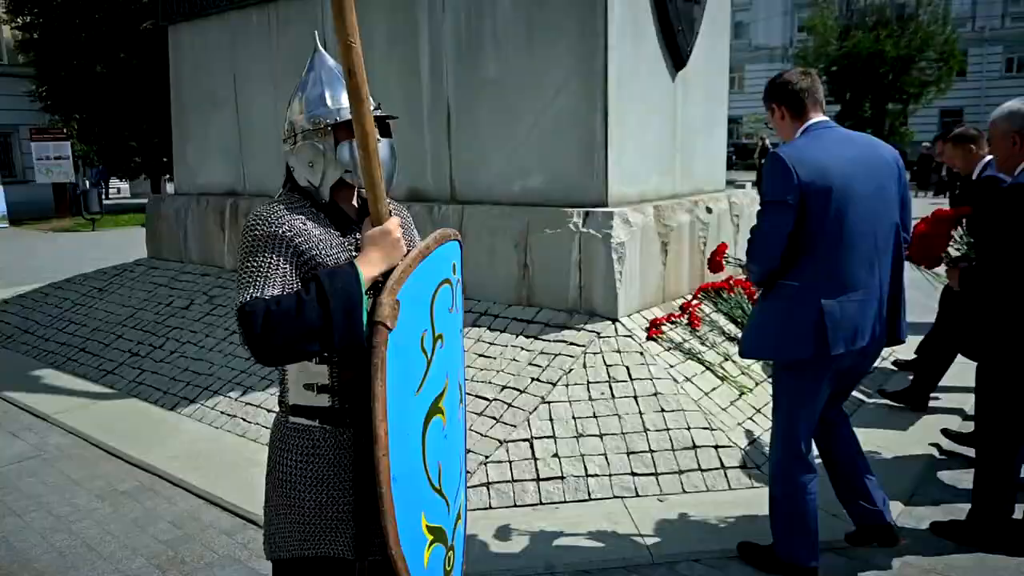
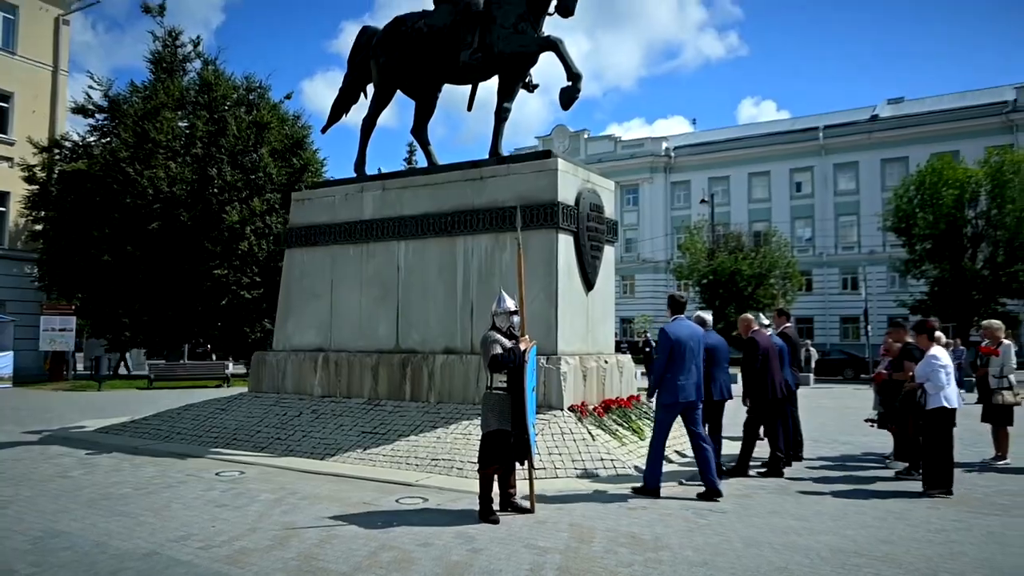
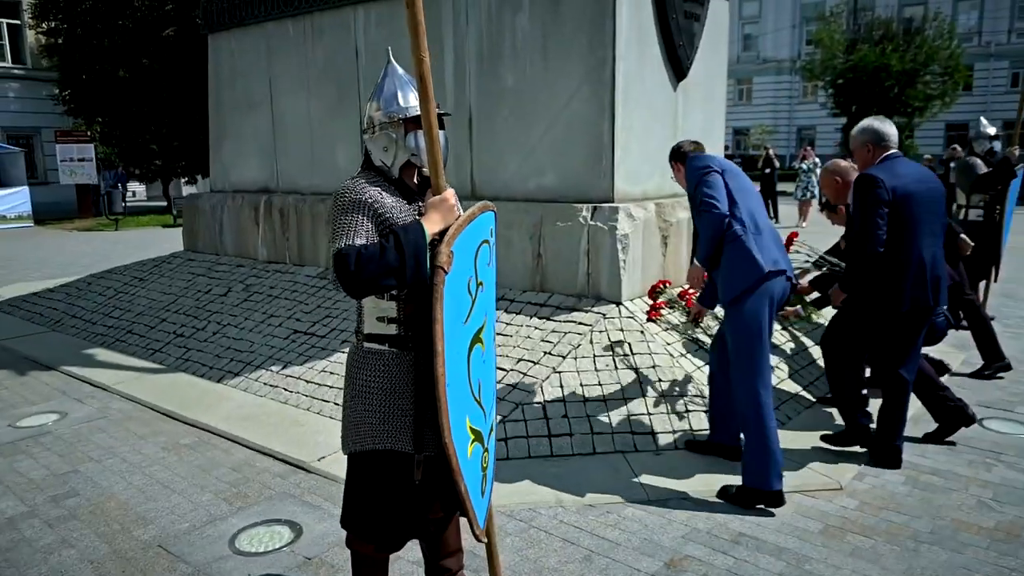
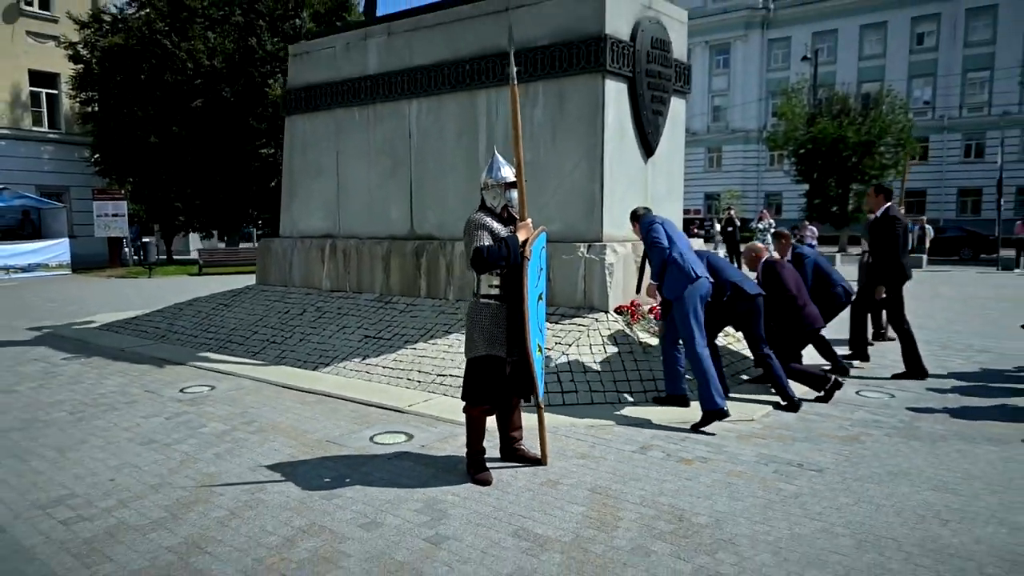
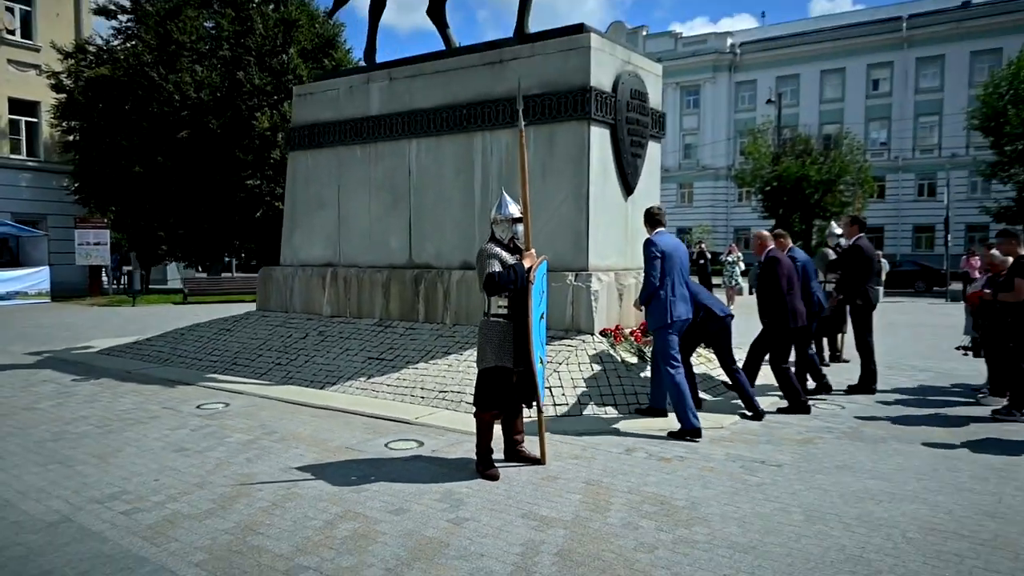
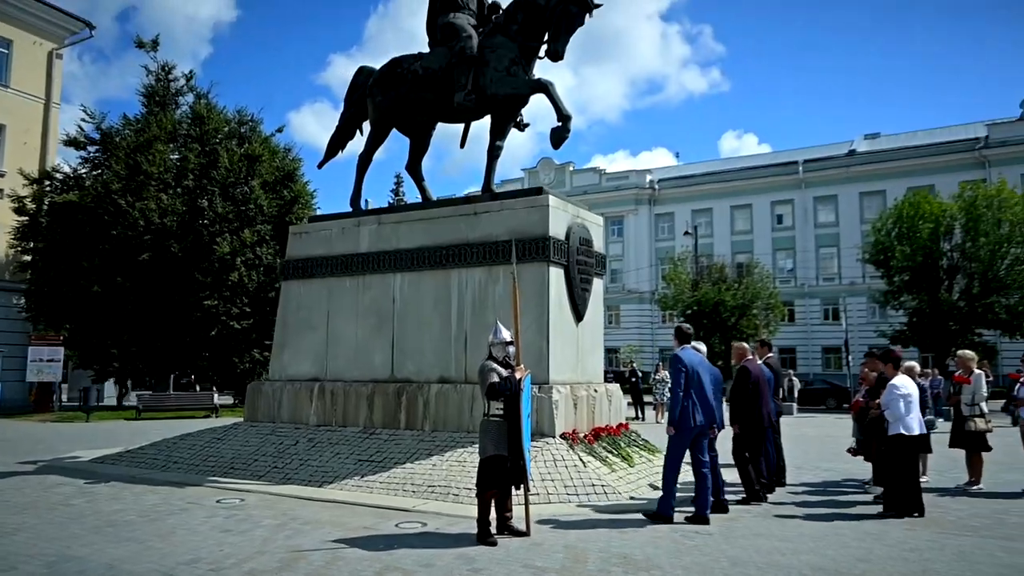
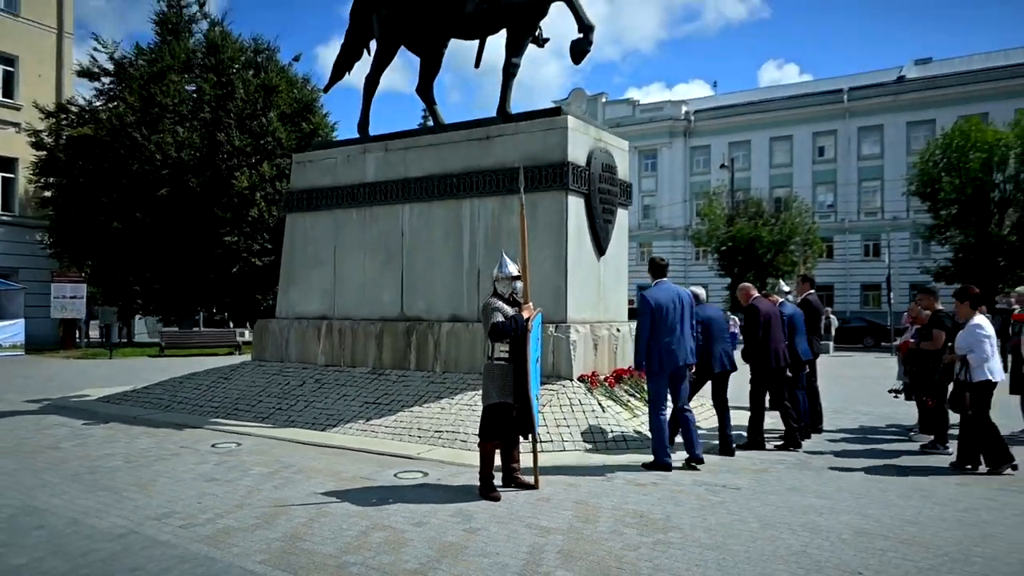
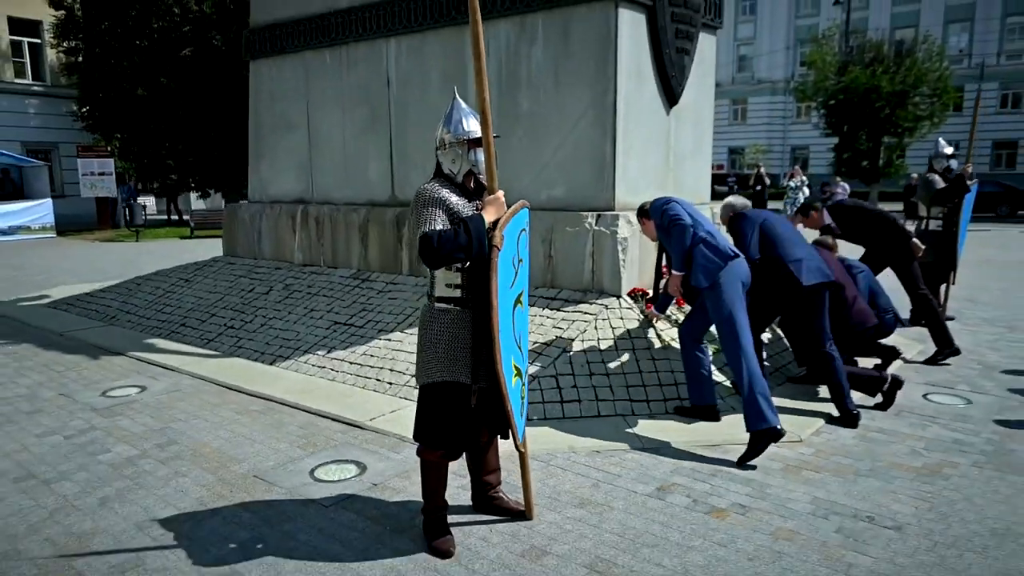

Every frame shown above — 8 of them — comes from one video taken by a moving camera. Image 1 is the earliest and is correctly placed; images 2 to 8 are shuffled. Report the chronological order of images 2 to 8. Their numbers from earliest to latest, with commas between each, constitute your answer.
3, 8, 4, 5, 7, 2, 6
